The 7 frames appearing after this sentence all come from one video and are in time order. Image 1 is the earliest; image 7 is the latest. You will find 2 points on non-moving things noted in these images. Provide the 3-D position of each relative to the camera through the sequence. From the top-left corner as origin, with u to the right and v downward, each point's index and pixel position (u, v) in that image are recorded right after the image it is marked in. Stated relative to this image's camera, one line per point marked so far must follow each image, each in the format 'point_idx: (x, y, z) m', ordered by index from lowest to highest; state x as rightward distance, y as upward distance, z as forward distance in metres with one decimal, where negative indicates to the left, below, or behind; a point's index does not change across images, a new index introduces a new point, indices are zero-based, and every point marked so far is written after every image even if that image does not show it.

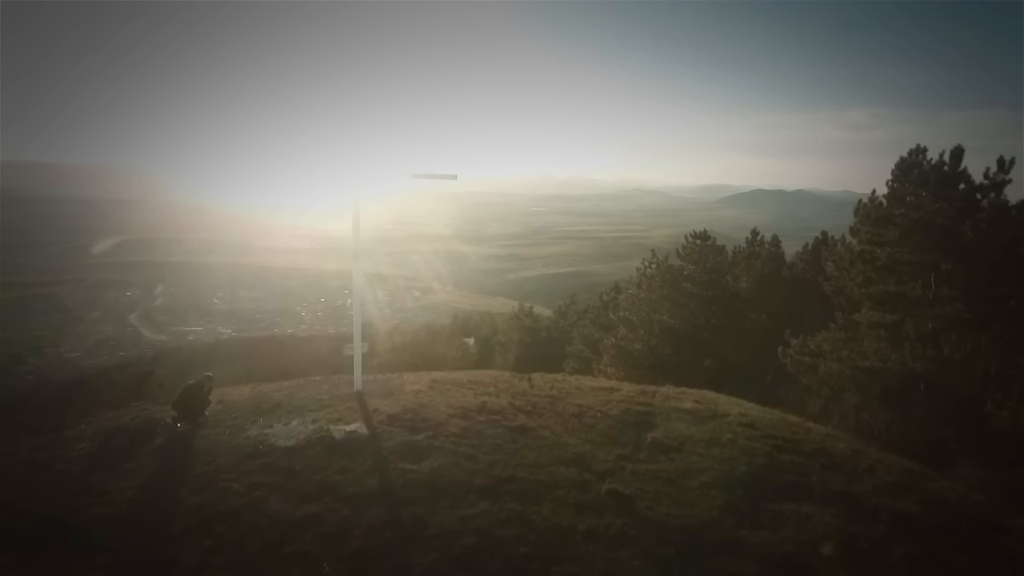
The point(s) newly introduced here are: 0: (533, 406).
0: (+0.2, -1.3, +6.9) m
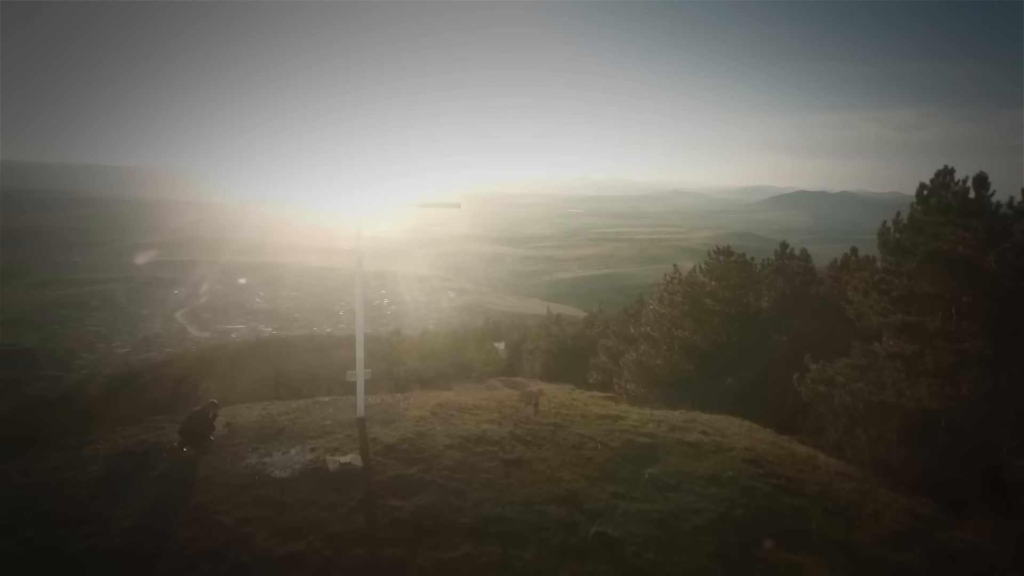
0: (+0.2, -1.6, +6.9) m
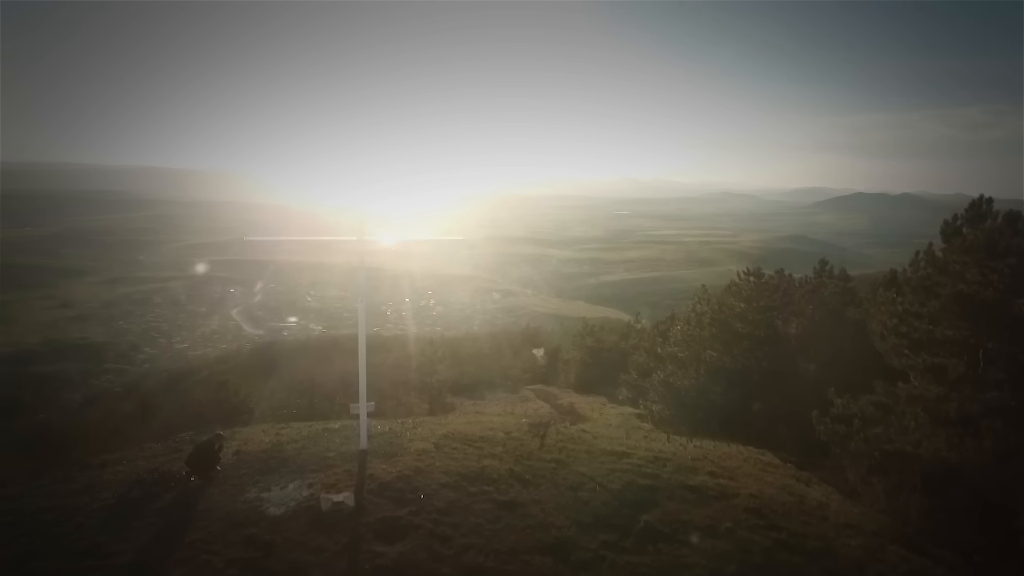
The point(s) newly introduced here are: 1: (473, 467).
0: (+0.2, -2.0, +6.9) m
1: (-0.4, -2.0, +6.8) m
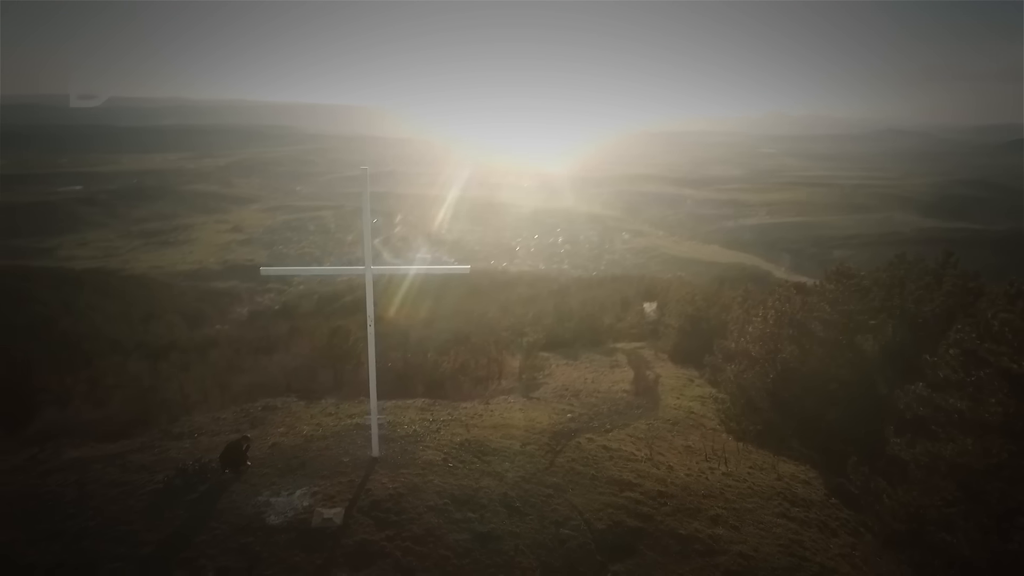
0: (+0.1, -2.4, +7.0) m
1: (-0.5, -2.3, +7.2) m
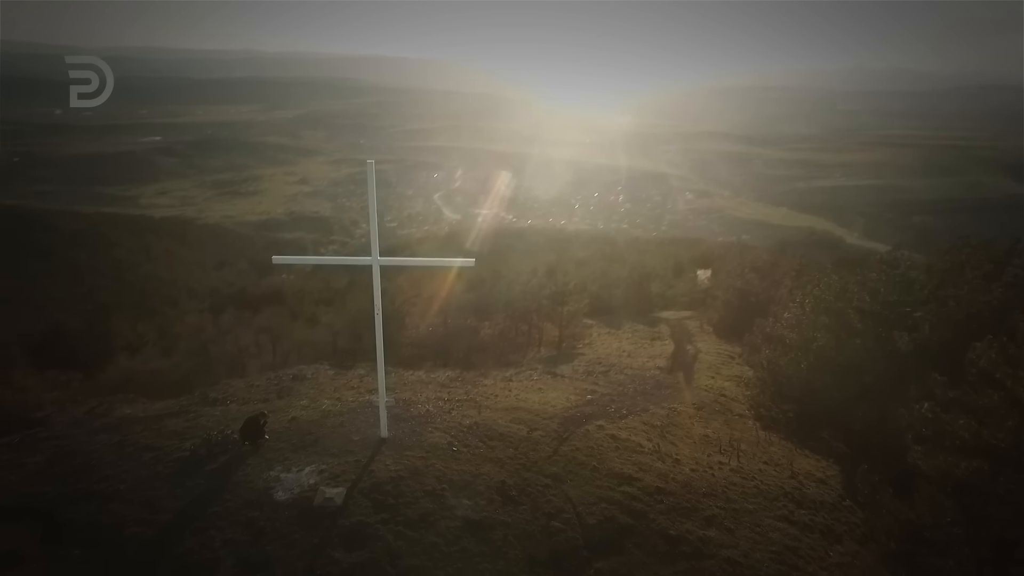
0: (+0.1, -2.3, +7.2) m
1: (-0.5, -2.2, +7.4) m
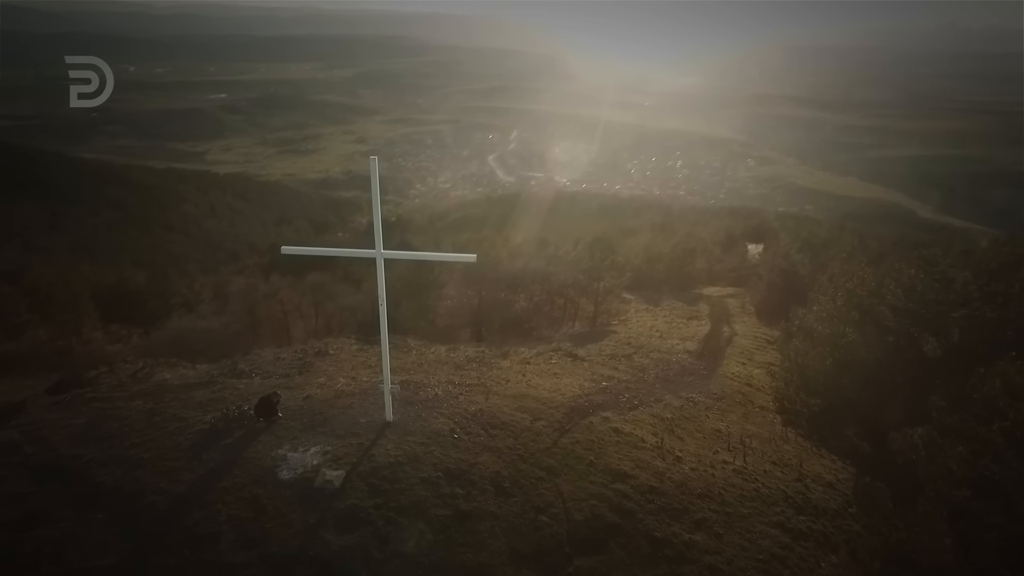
0: (0.0, -2.3, +7.4) m
1: (-0.6, -2.1, +7.6) m
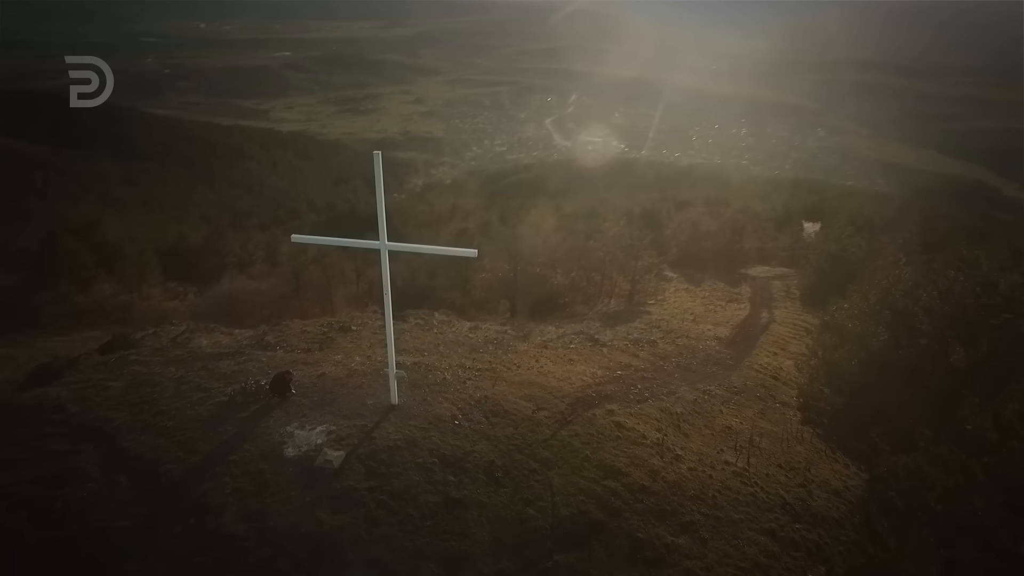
0: (0.0, -2.2, +7.6) m
1: (-0.6, -2.0, +7.9) m
